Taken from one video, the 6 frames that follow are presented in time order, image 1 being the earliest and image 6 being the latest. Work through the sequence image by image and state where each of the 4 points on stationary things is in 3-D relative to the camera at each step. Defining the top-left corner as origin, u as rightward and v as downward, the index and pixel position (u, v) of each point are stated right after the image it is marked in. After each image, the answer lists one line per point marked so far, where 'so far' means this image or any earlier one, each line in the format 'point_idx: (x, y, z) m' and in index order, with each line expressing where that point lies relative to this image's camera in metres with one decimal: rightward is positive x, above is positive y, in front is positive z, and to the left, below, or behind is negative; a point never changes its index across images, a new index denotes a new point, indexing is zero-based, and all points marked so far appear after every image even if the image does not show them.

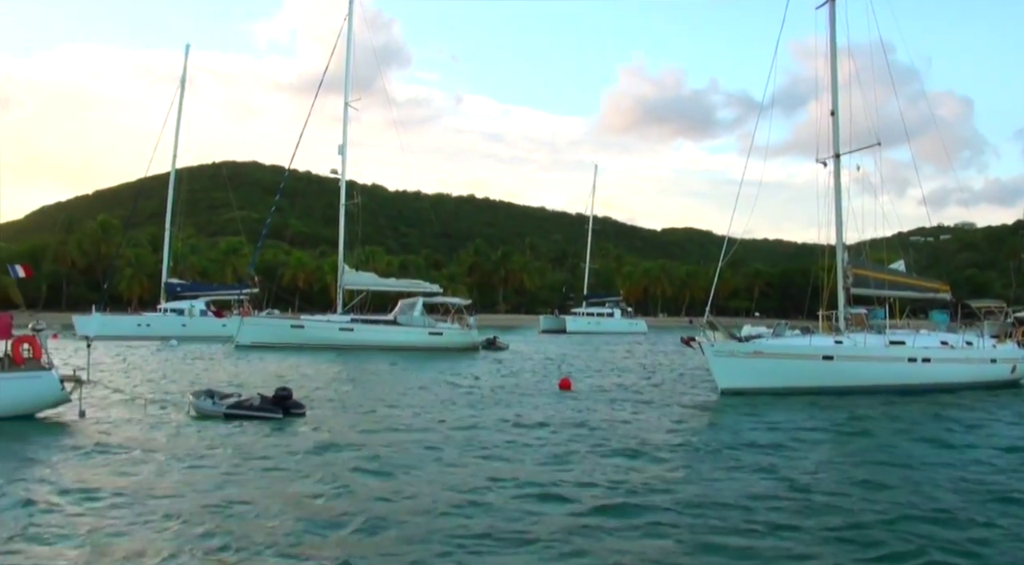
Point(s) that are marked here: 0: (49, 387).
0: (-9.9, -2.2, +20.1) m
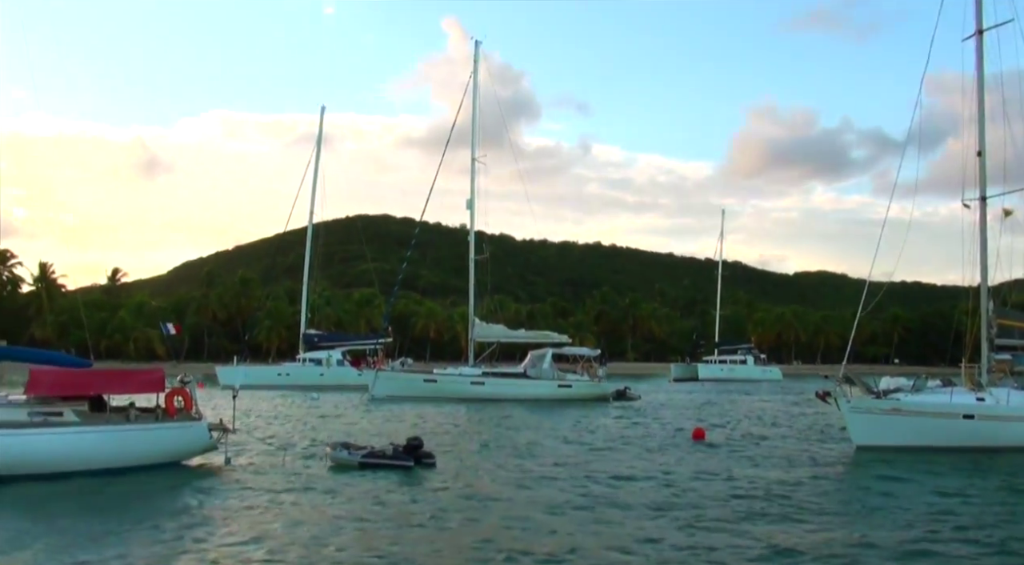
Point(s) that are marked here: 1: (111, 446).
0: (-7.1, -3.4, +21.4) m
1: (-8.4, -3.4, +20.0) m
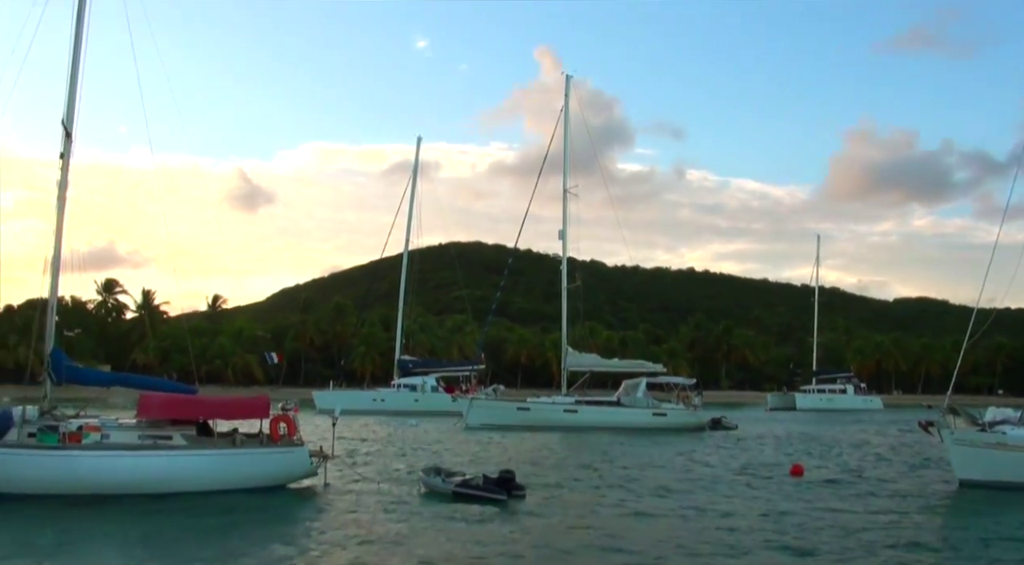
0: (-4.9, -4.1, +22.2) m
1: (-6.4, -4.0, +20.9) m
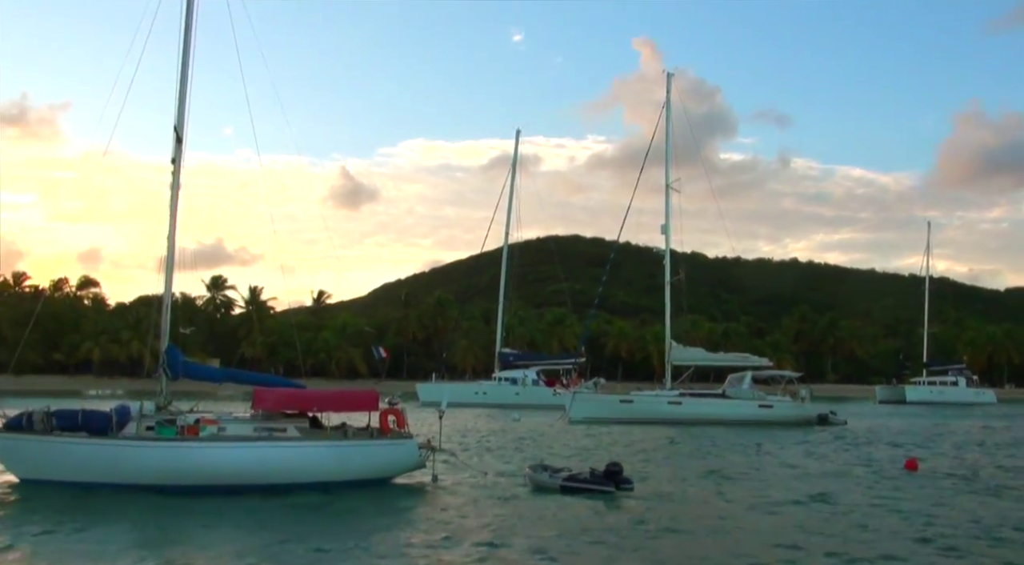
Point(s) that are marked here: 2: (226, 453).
0: (-2.4, -4.0, +22.1) m
1: (-4.0, -3.9, +21.0) m
2: (-5.9, -3.6, +19.9) m
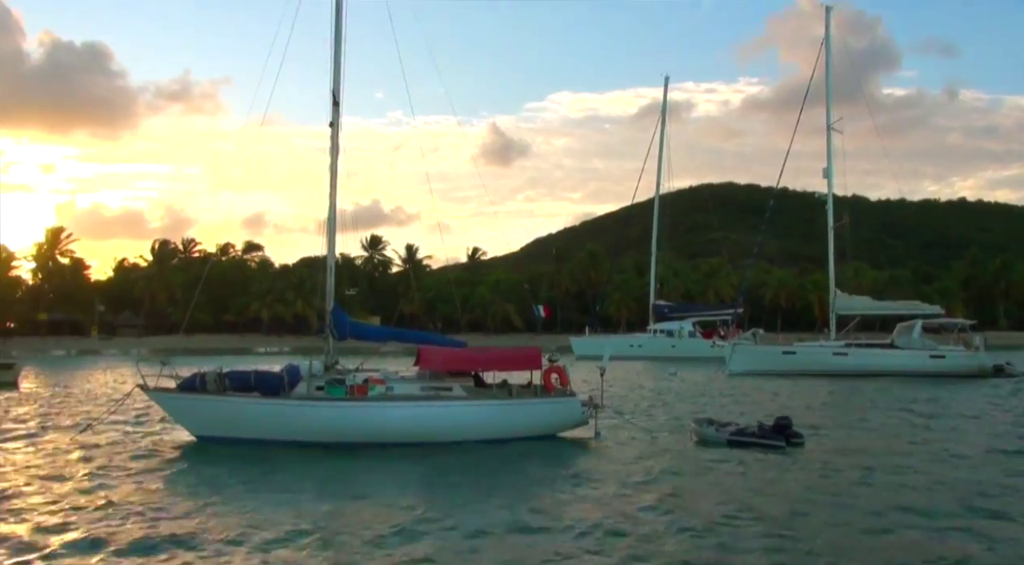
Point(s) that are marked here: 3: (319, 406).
0: (+1.3, -2.9, +21.7) m
1: (-0.4, -2.9, +20.8) m
2: (-2.5, -2.7, +20.0) m
3: (-4.0, -2.6, +19.8) m
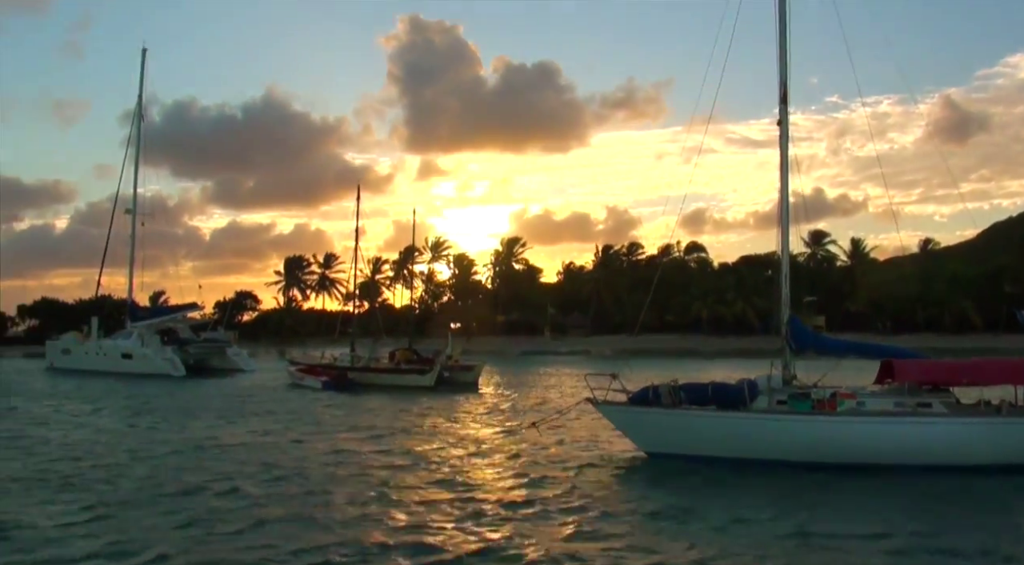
0: (+11.0, -2.9, +17.8) m
1: (+9.1, -3.0, +17.7) m
2: (+6.8, -2.8, +17.9) m
3: (+5.3, -2.7, +18.3) m
